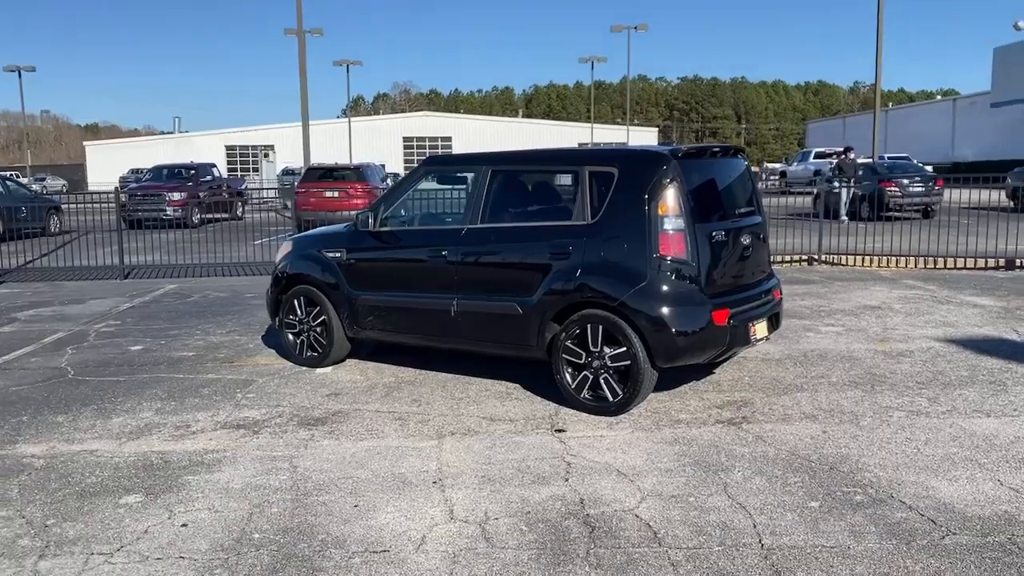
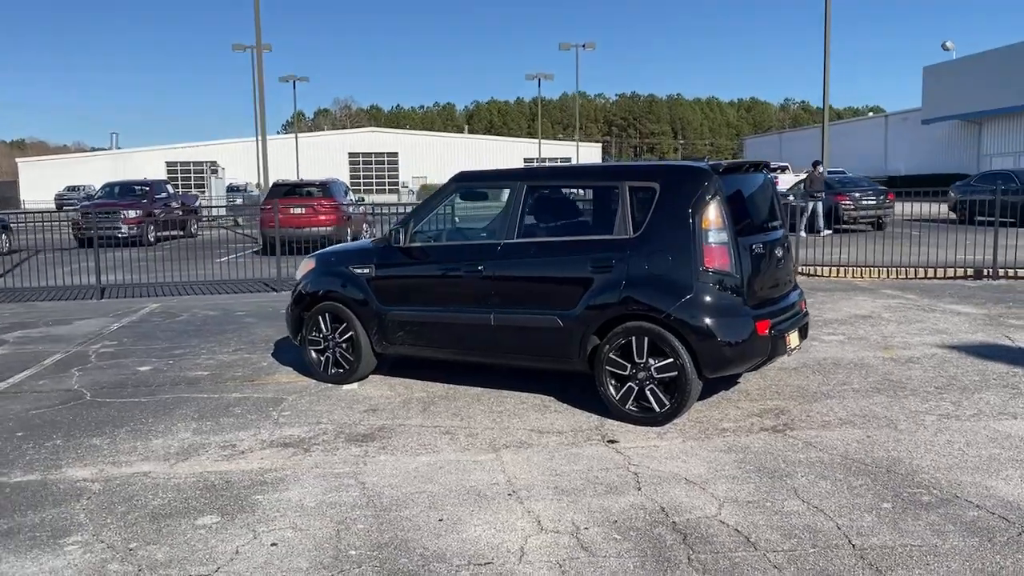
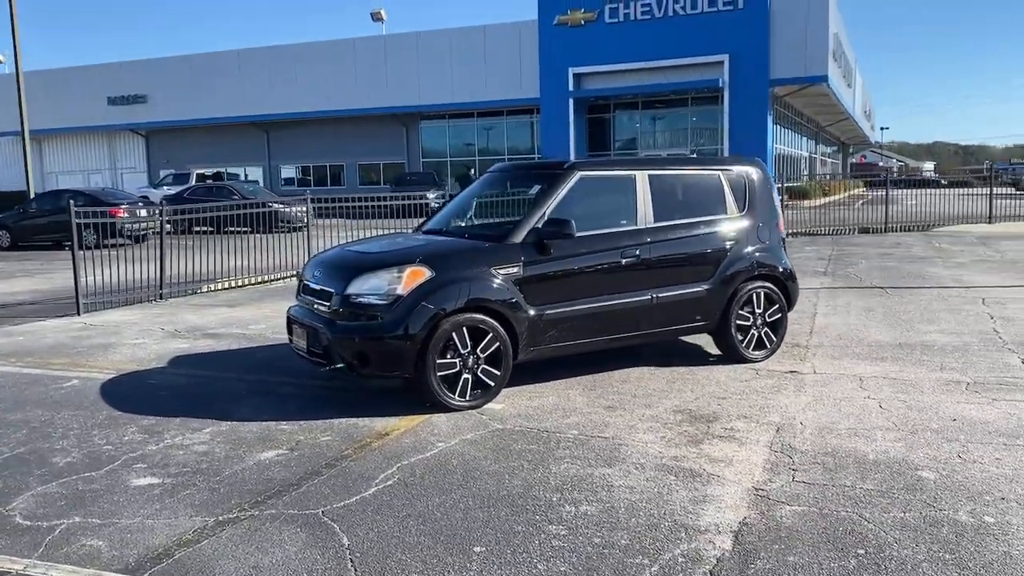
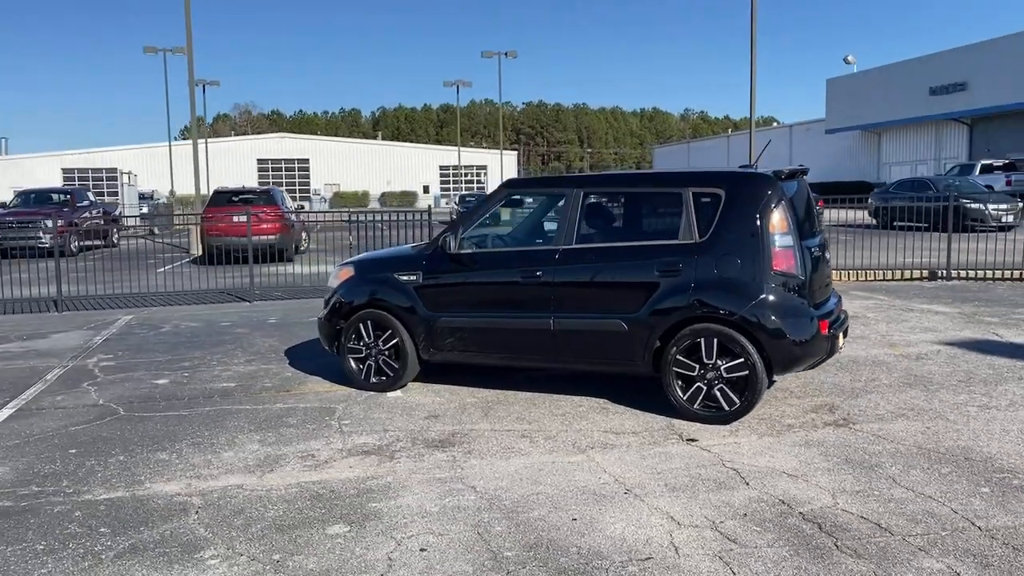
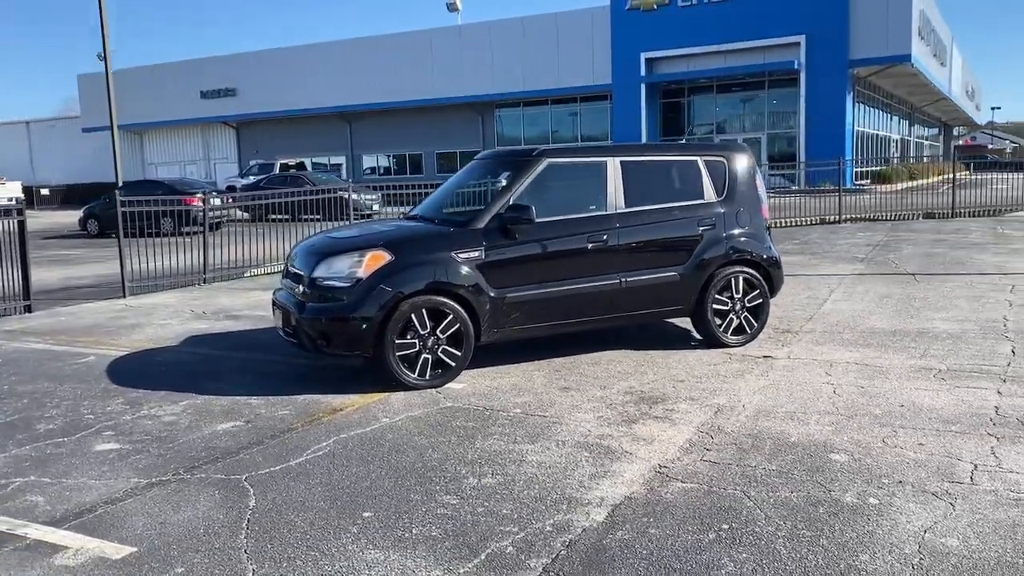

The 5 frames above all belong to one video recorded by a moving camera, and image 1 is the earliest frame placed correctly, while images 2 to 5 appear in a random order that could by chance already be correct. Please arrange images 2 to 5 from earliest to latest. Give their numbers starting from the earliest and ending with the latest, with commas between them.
2, 4, 5, 3
